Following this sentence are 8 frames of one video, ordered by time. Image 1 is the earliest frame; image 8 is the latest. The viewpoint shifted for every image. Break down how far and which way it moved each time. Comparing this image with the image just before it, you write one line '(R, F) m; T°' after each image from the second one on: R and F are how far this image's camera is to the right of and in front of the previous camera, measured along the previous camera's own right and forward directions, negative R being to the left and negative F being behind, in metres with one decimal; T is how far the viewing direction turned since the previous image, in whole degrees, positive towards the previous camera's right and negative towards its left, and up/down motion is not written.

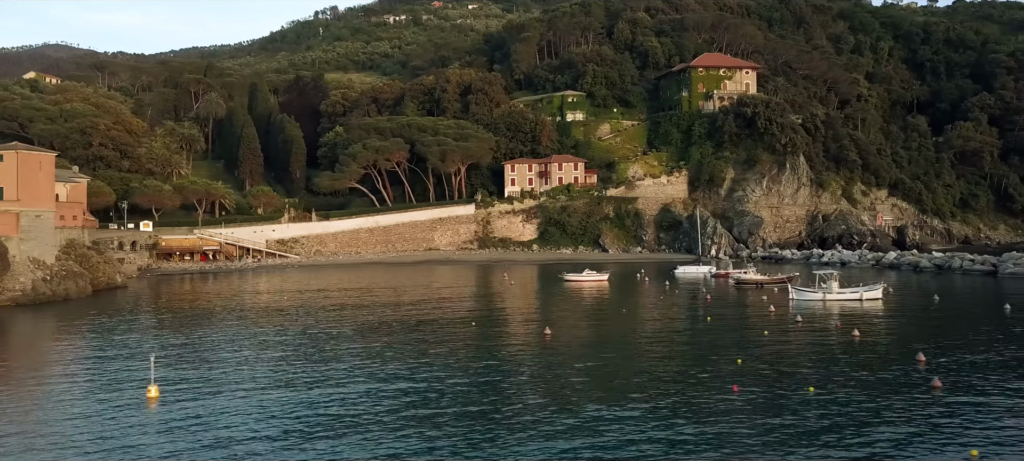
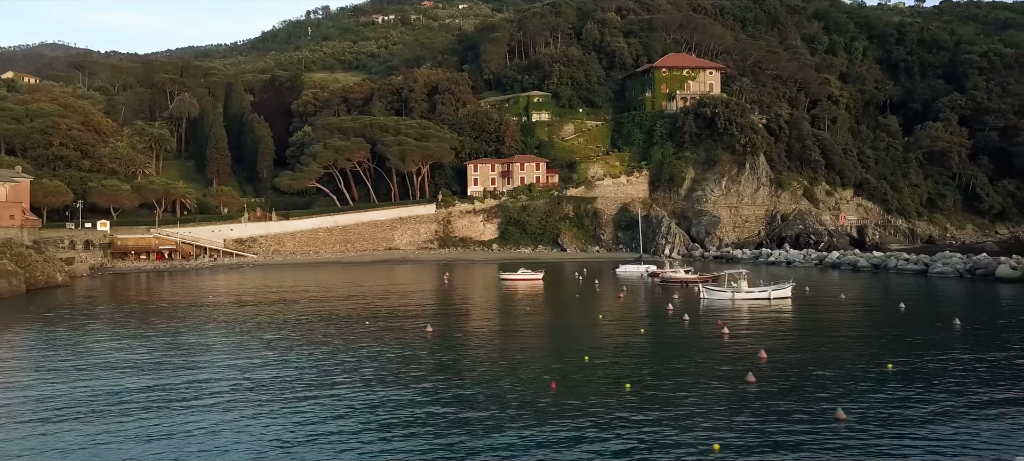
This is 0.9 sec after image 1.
(+3.4, -0.5) m; 0°
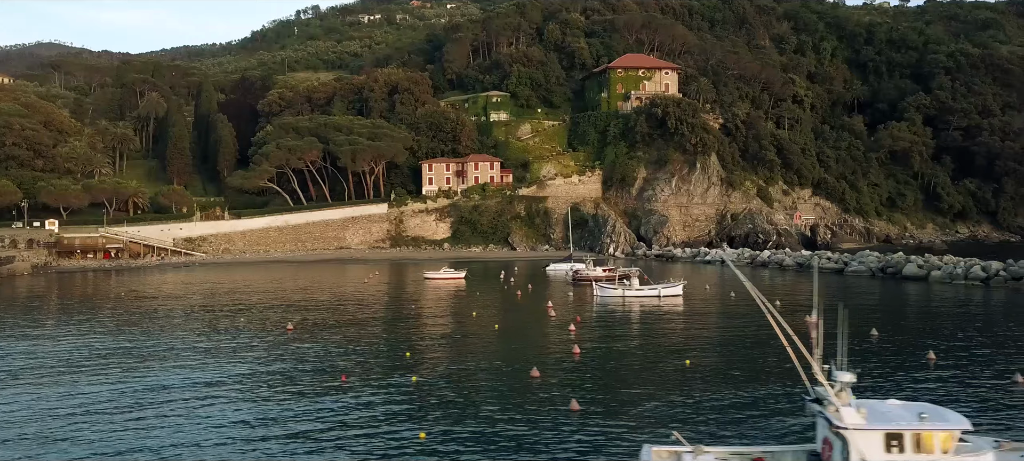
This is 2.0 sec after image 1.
(+4.2, -0.6) m; 0°
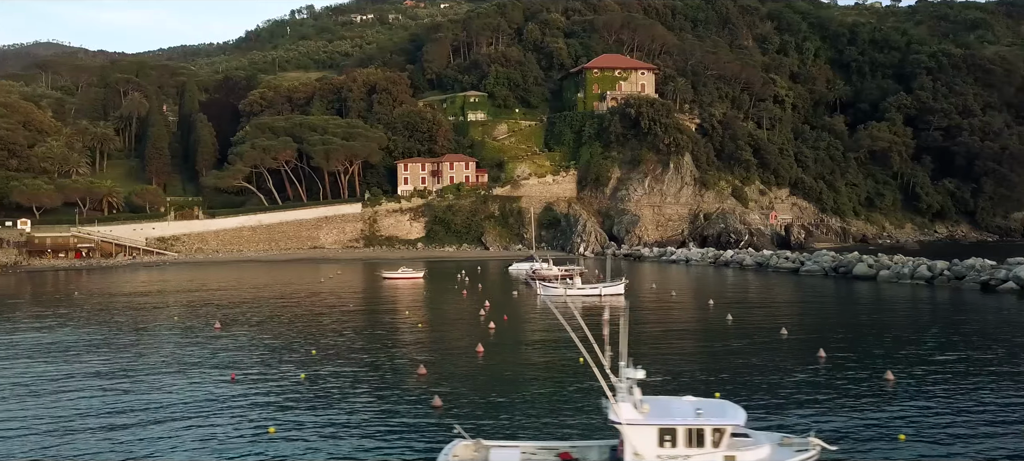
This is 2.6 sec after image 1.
(+2.3, -0.3) m; 0°
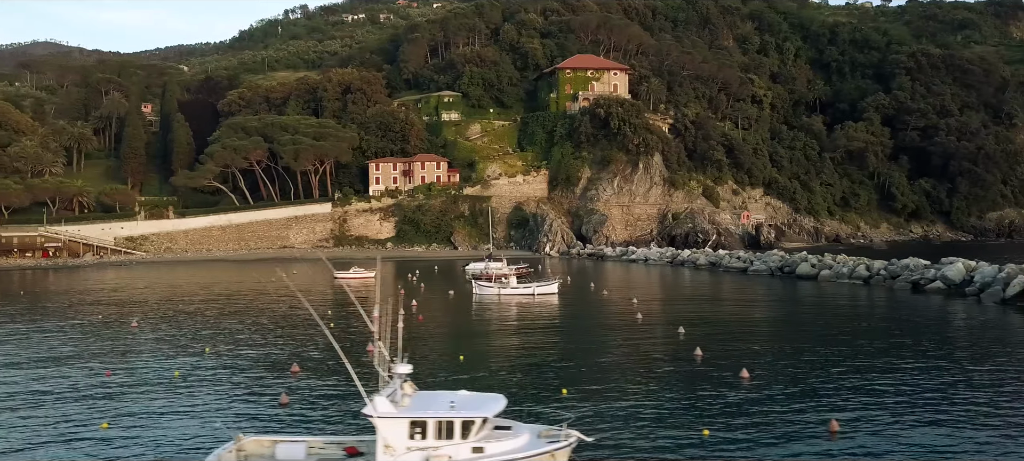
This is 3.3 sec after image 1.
(+2.7, -0.4) m; 0°
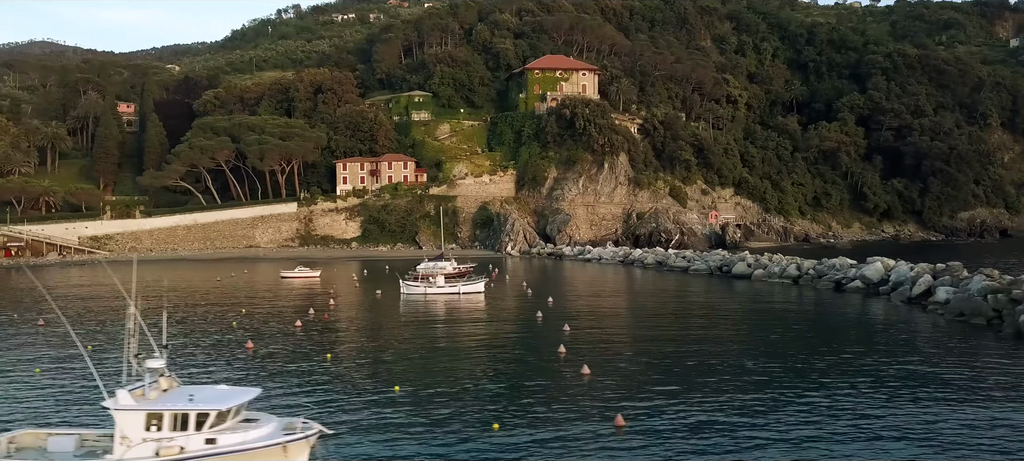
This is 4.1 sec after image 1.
(+3.1, -0.4) m; 0°
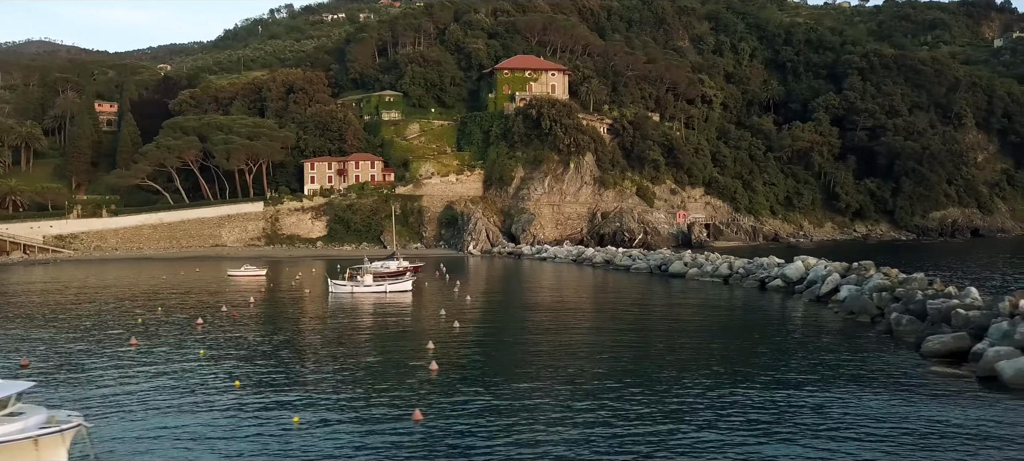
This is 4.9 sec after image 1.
(+3.1, -0.4) m; 0°
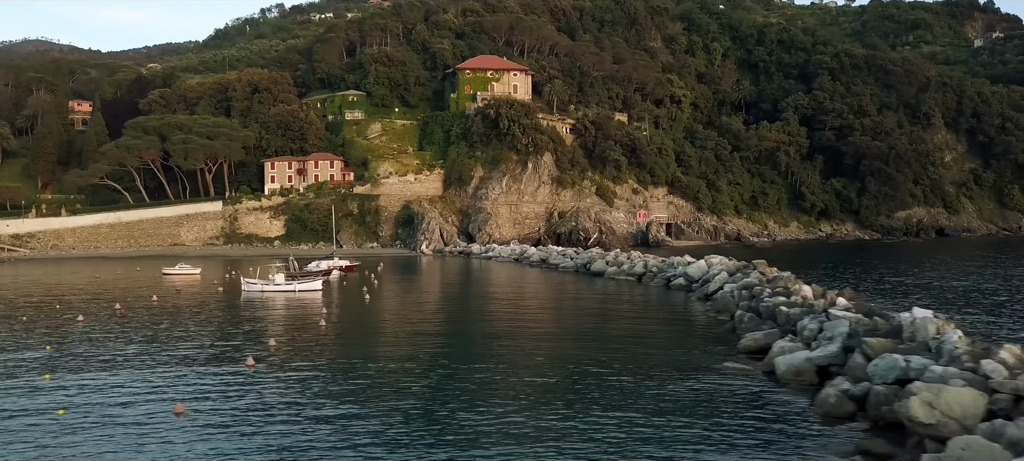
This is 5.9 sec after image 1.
(+3.9, -0.5) m; 0°
